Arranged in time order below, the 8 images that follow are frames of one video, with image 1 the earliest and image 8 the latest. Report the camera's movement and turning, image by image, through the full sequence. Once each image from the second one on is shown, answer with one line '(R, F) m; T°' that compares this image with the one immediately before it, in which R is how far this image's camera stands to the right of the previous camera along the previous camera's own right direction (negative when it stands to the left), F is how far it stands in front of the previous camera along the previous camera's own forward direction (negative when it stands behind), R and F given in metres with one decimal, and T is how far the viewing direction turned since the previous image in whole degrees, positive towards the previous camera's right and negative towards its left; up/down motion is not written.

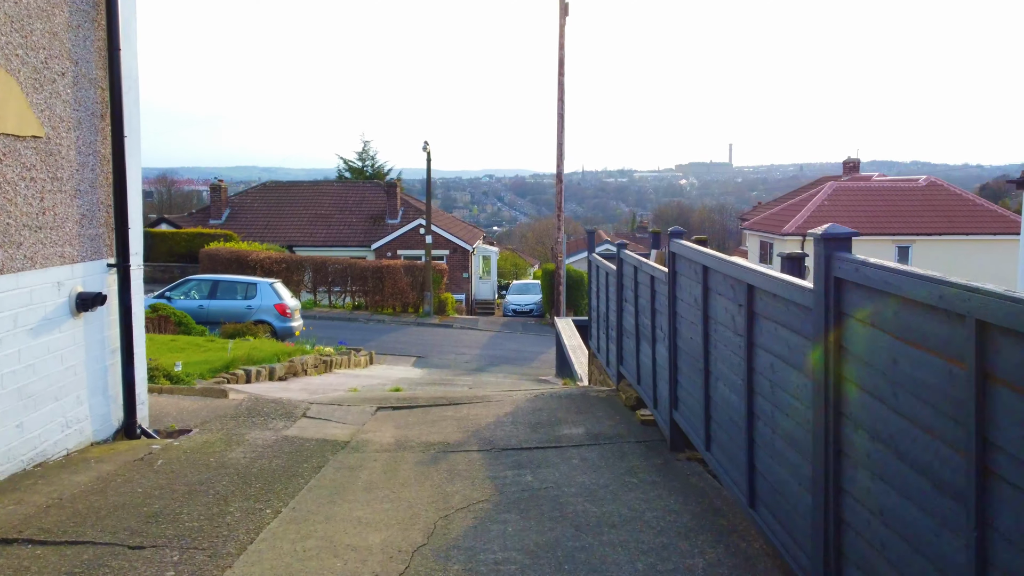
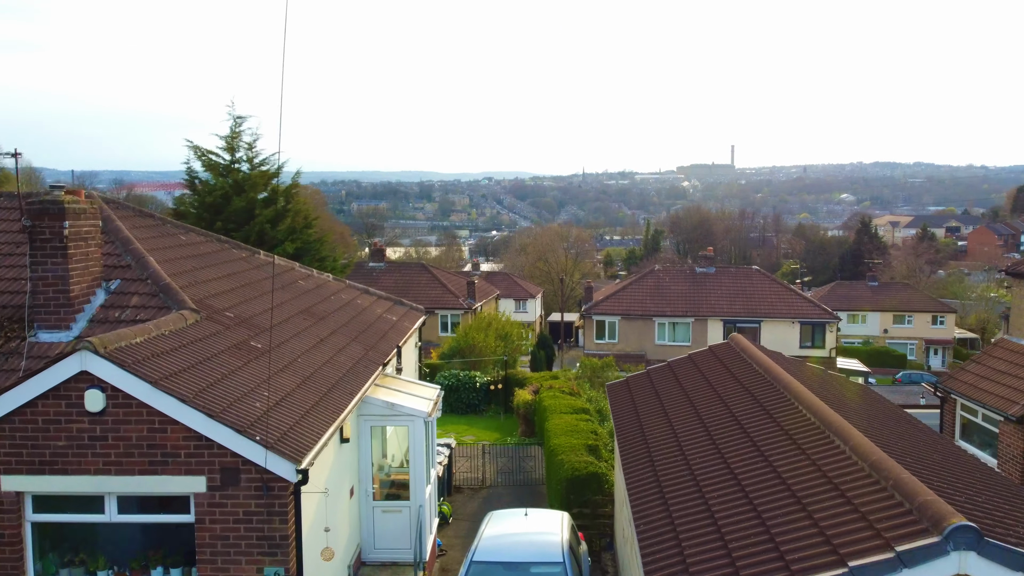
(+0.4, +18.6) m; 0°
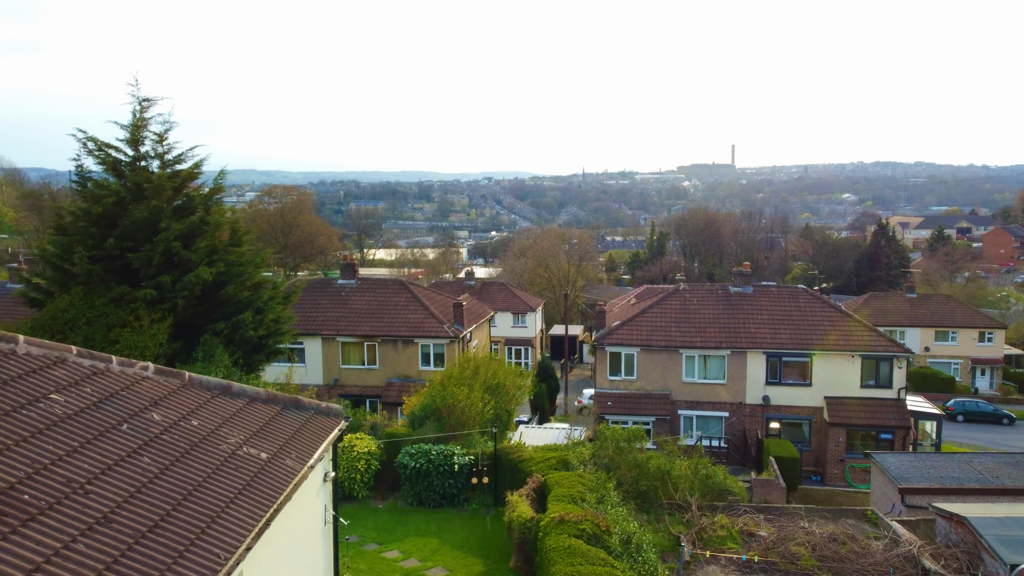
(+0.1, +5.8) m; 0°
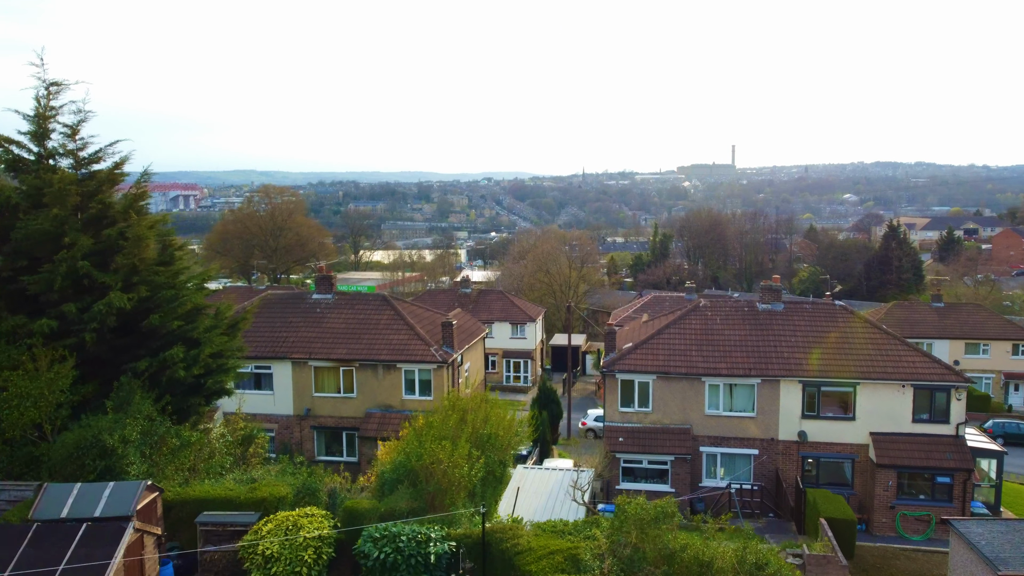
(+0.1, +3.5) m; 0°
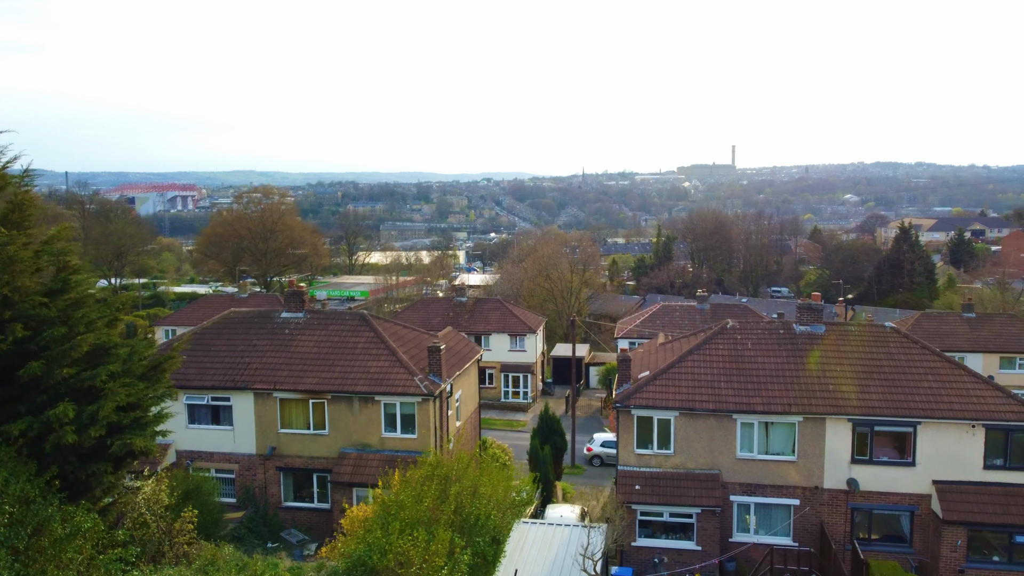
(+0.1, +3.4) m; 0°
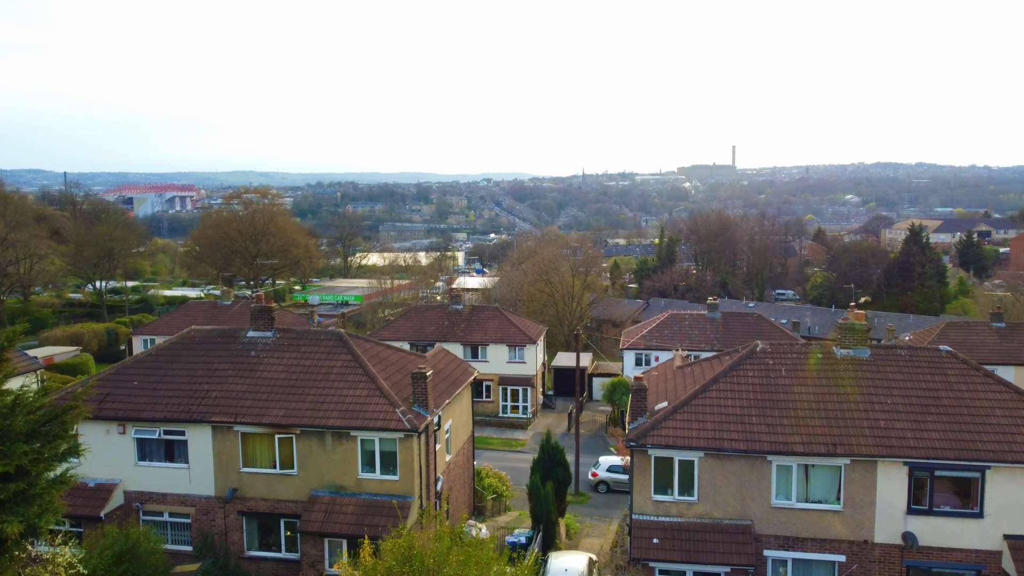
(+0.1, +2.8) m; 0°
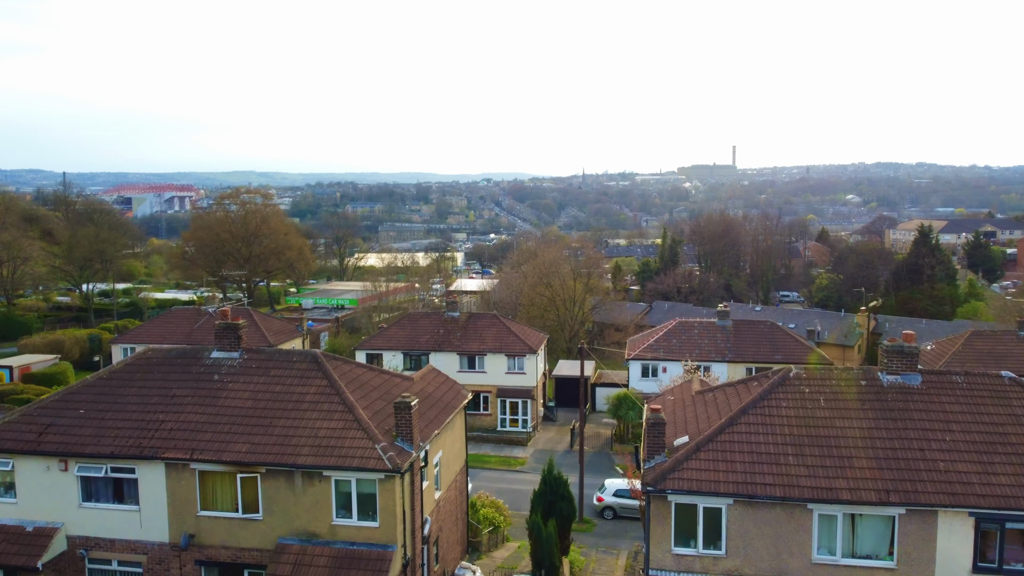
(+0.1, +2.4) m; 0°
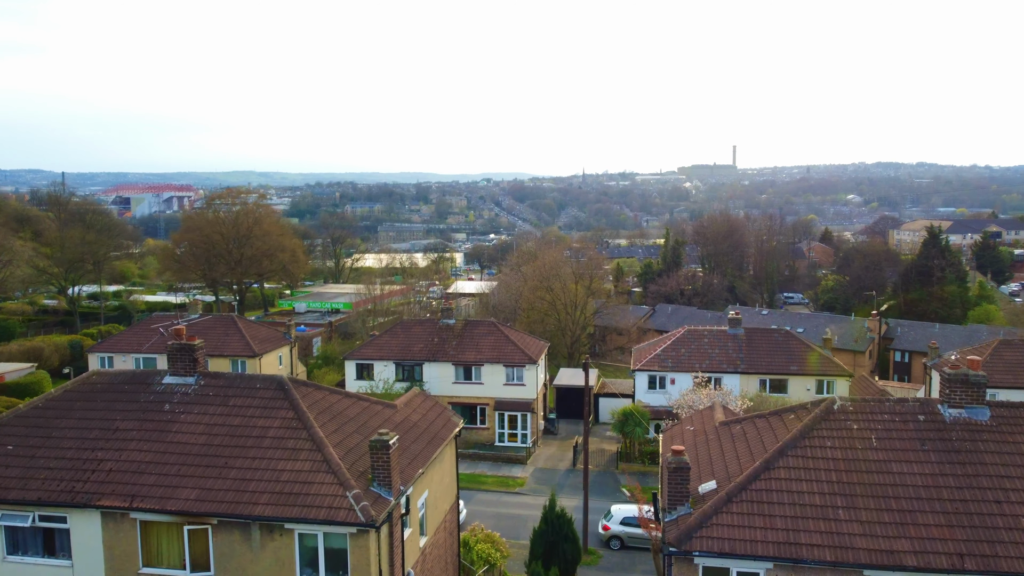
(+0.1, +2.4) m; 0°
